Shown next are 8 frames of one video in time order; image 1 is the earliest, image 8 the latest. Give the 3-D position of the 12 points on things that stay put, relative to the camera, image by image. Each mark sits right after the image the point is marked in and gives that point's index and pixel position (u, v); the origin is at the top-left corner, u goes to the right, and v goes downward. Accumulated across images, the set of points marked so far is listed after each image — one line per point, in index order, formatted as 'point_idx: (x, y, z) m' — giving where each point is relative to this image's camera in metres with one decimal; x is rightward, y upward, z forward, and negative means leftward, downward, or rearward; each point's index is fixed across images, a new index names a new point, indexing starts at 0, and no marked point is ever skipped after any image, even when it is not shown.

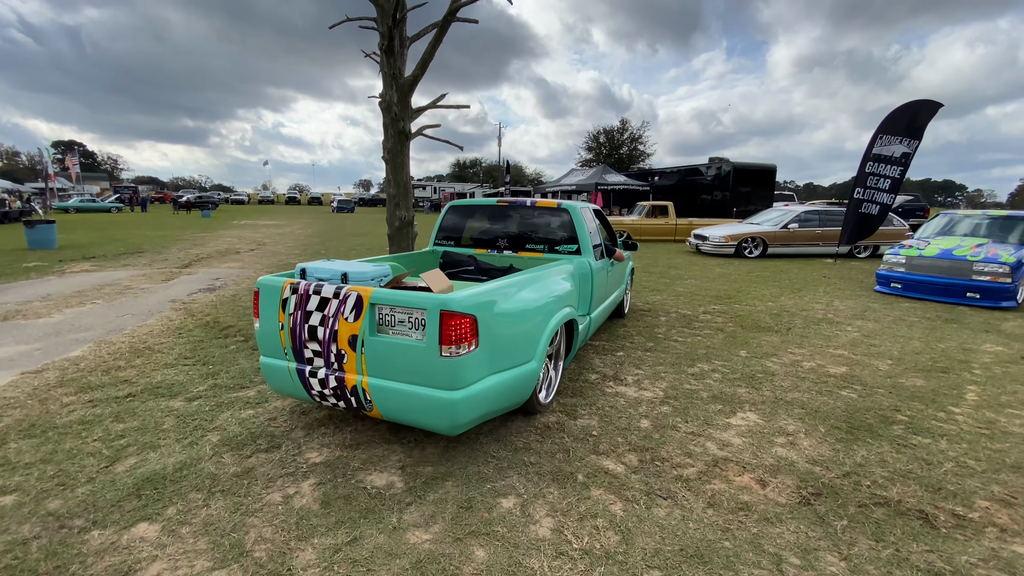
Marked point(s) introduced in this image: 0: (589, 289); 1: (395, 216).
0: (+1.2, +0.2, +5.3) m
1: (-2.0, +1.2, +8.2) m
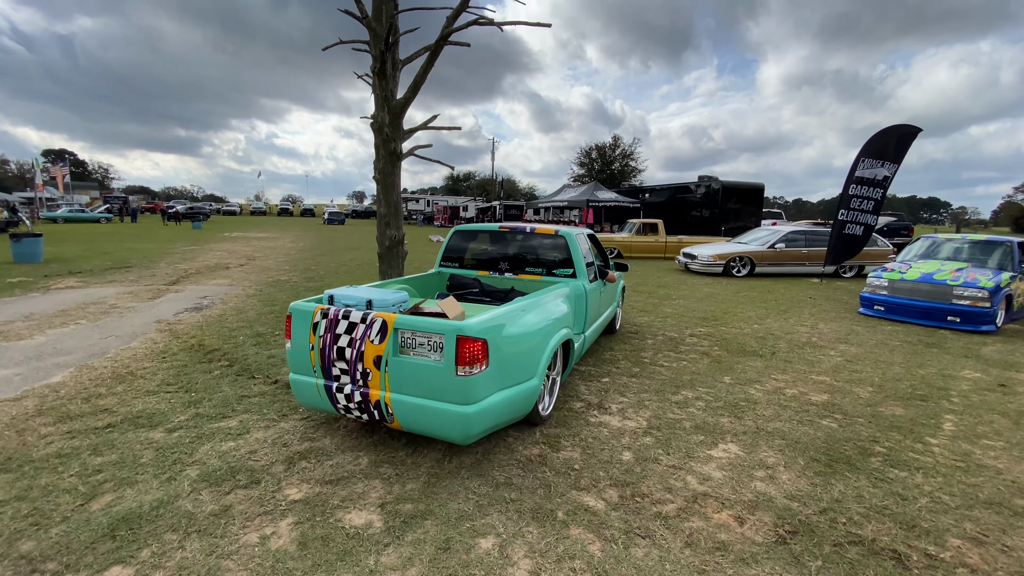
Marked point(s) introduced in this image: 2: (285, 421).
0: (+1.0, -0.1, +5.4) m
1: (-2.2, +0.9, +8.2) m
2: (-1.6, -1.0, +3.4) m
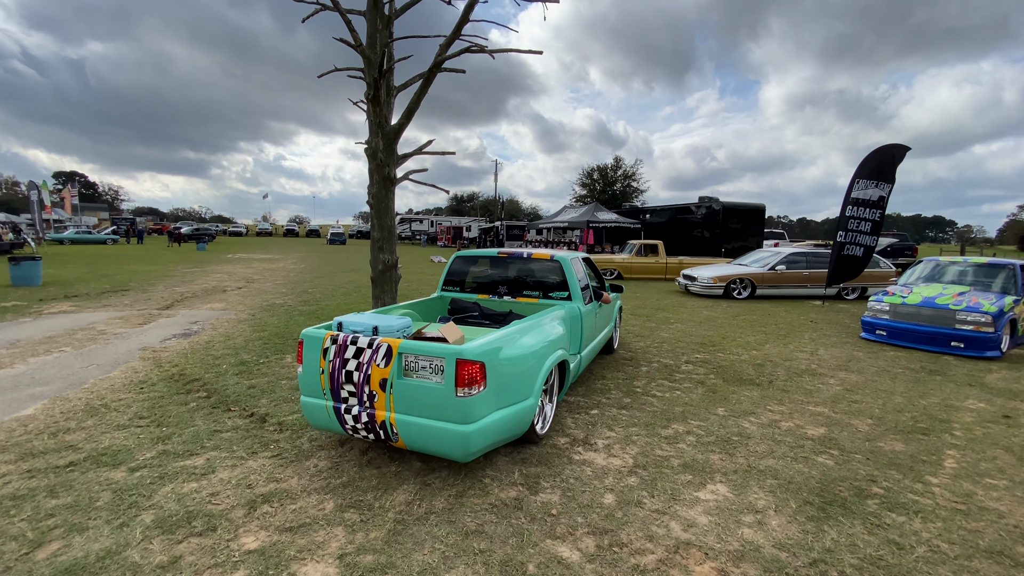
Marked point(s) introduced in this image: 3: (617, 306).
0: (+0.9, -0.4, +5.3) m
1: (-2.3, +0.5, +8.1) m
2: (-1.8, -1.2, +3.3) m
3: (+1.8, -0.1, +7.6) m
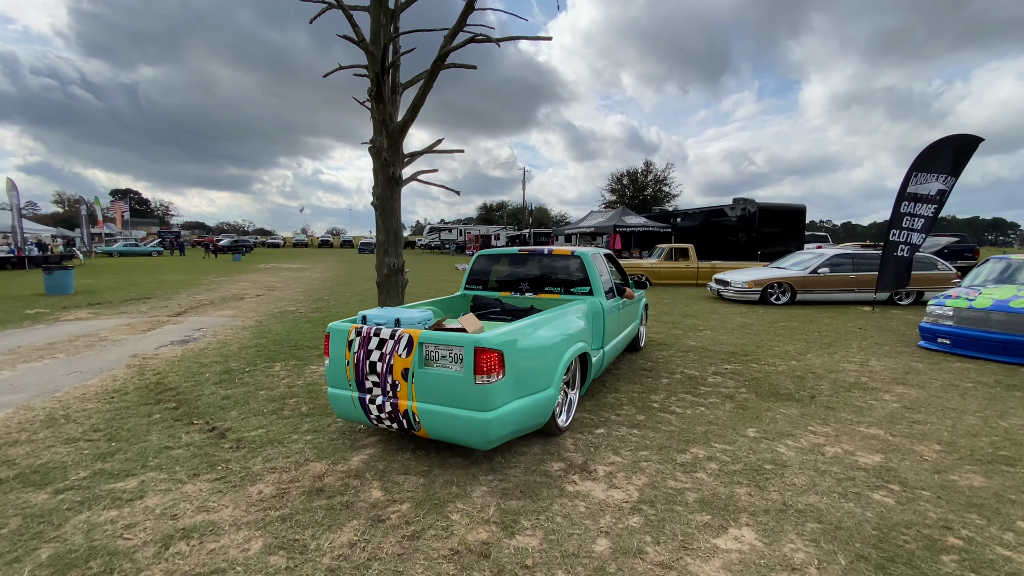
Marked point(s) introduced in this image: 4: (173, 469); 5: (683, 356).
0: (+0.9, -0.4, +4.7) m
1: (-2.1, +0.4, +7.8) m
2: (-1.9, -1.2, +2.8) m
3: (+2.0, -0.2, +7.0) m
4: (-2.1, -1.1, +3.0) m
5: (+2.4, -1.0, +6.6) m
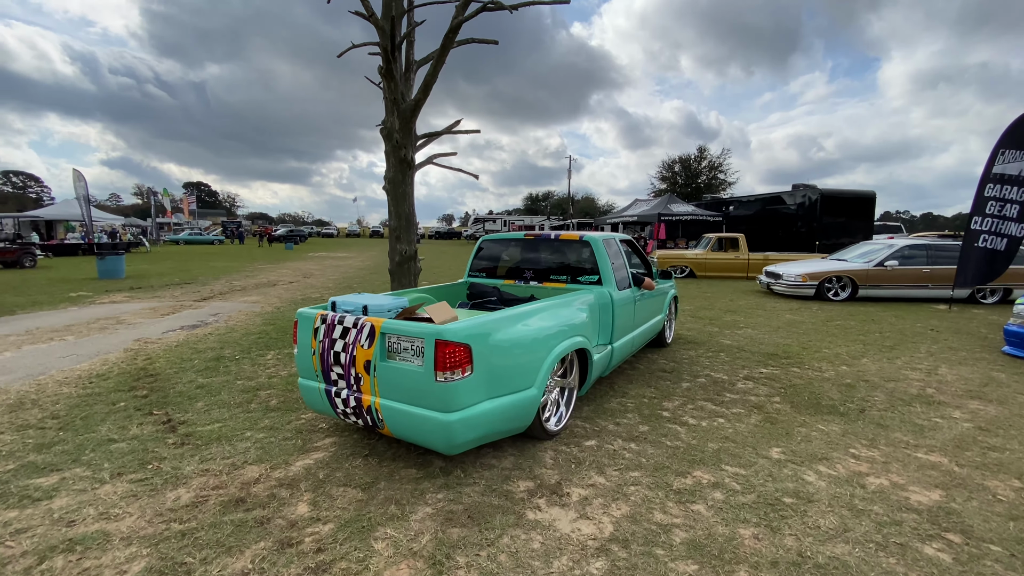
0: (+0.8, -0.3, +4.1) m
1: (-1.8, +0.6, +7.5) m
2: (-2.2, -1.1, +2.6) m
3: (+2.1, -0.1, +6.3) m
4: (-2.4, -1.0, +2.7) m
5: (+2.5, -0.9, +5.9) m
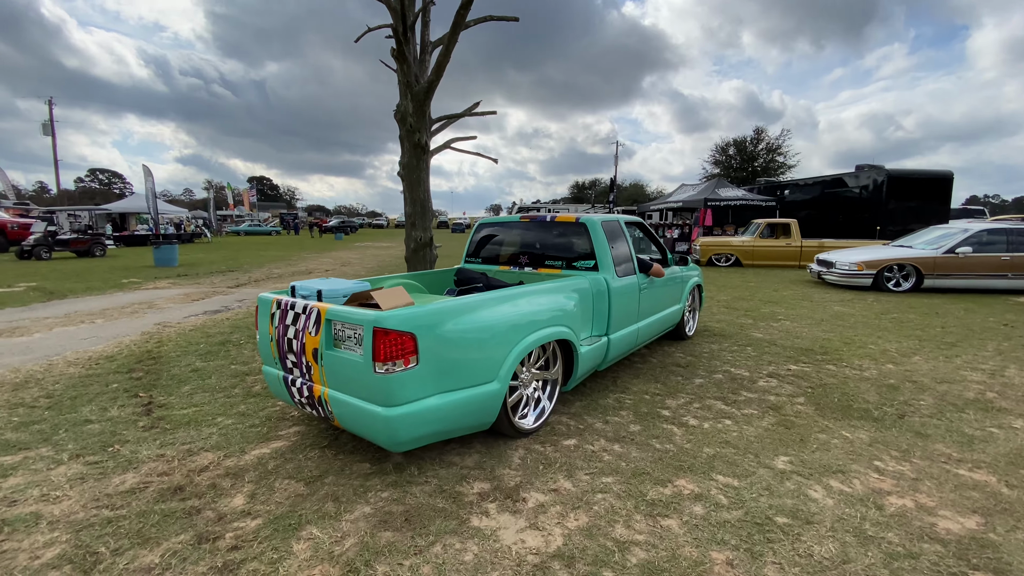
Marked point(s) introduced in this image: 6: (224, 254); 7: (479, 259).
0: (+0.7, -0.2, +3.8) m
1: (-1.6, +0.8, +7.4) m
2: (-2.4, -1.0, +2.6) m
3: (+2.2, +0.1, +5.8) m
4: (-2.6, -0.9, +2.8) m
5: (+2.6, -0.7, +5.4) m
6: (-10.8, +1.3, +17.6) m
7: (-0.4, +0.3, +4.8) m
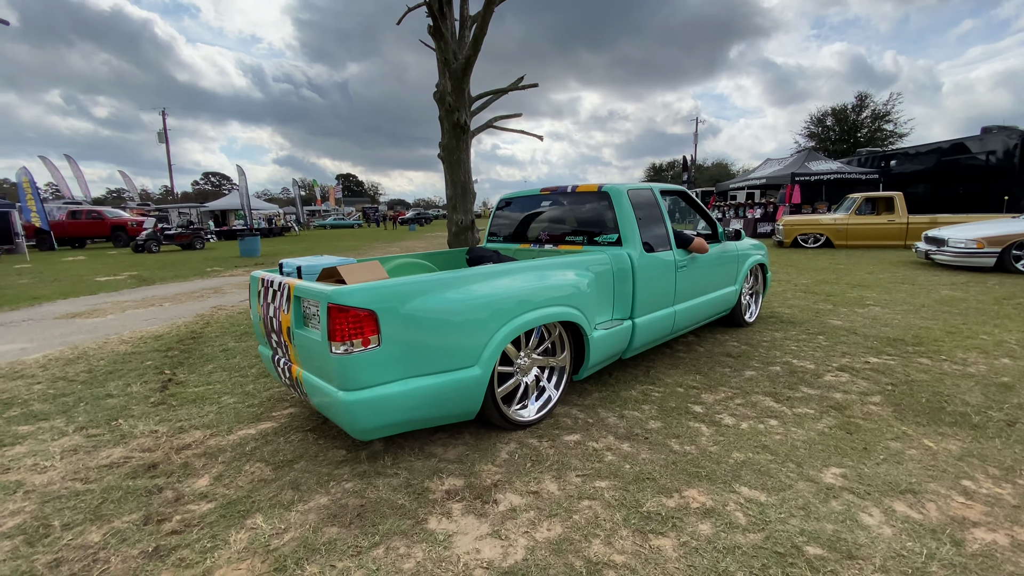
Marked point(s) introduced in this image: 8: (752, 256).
0: (+0.8, 0.0, +3.3) m
1: (-0.9, +1.0, +7.2) m
2: (-2.5, -0.8, +2.7) m
3: (+2.6, +0.3, +5.1) m
4: (-2.7, -0.8, +2.9) m
5: (+2.9, -0.5, +4.7) m
6: (-8.4, +1.7, +18.8) m
7: (-0.1, +0.5, +4.5) m
8: (+2.5, +0.3, +5.0) m
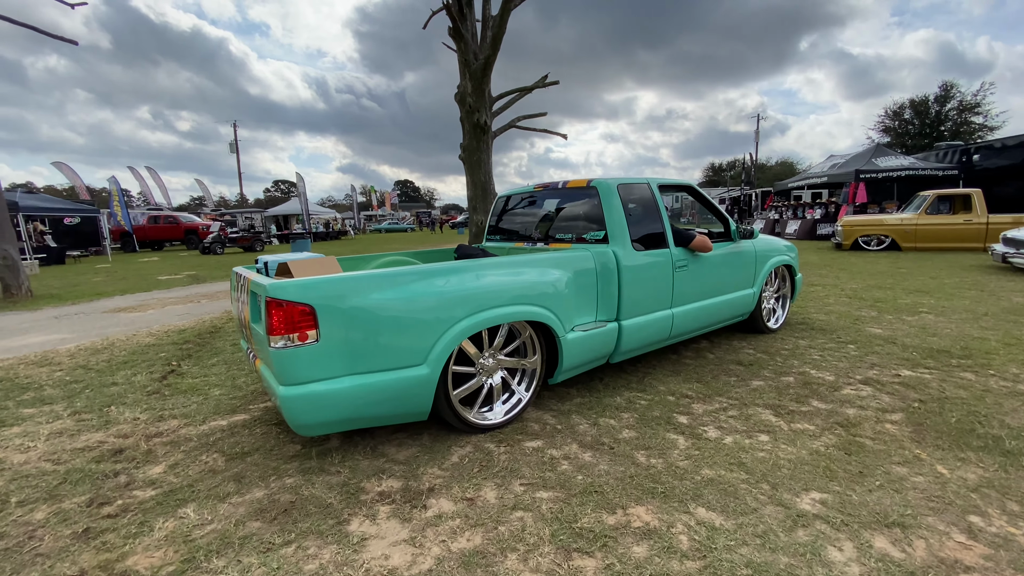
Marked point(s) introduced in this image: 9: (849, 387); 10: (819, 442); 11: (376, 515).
0: (+0.6, 0.0, +3.2) m
1: (-0.6, +1.0, +7.2) m
2: (-2.7, -0.8, +2.9) m
3: (+2.7, +0.3, +4.7) m
4: (-2.8, -0.8, +3.1) m
5: (+2.9, -0.5, +4.2) m
6: (-6.7, +1.7, +19.6) m
7: (-0.1, +0.5, +4.4) m
8: (+2.6, +0.3, +4.6) m
9: (+2.4, -0.7, +3.4) m
10: (+1.7, -0.8, +2.6) m
11: (-0.6, -0.9, +2.0) m
